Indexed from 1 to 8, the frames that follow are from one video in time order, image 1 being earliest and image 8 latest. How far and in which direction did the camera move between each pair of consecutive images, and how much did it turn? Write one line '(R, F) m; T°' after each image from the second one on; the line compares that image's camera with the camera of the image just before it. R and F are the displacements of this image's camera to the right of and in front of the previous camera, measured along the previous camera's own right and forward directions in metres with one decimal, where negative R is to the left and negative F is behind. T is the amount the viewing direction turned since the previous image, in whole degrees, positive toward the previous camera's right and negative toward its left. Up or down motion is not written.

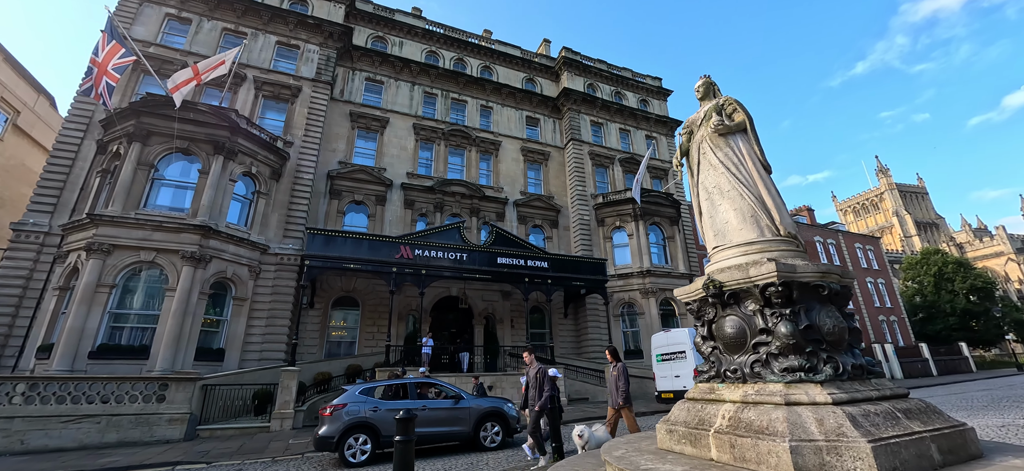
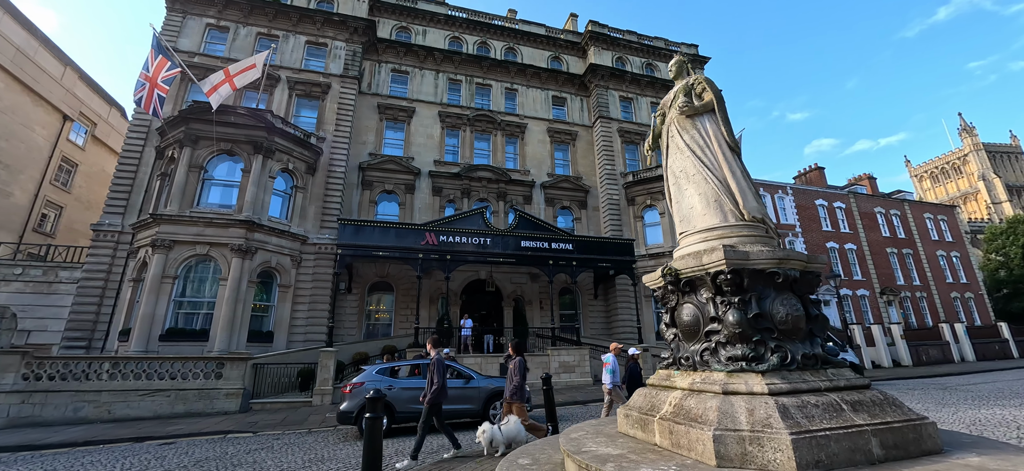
(+0.9, -0.1) m; -6°
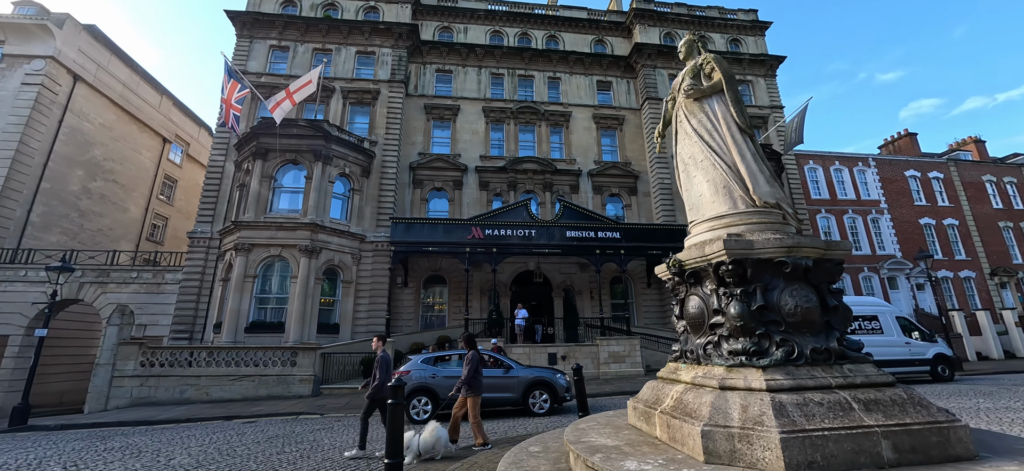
(+0.5, -0.1) m; -8°
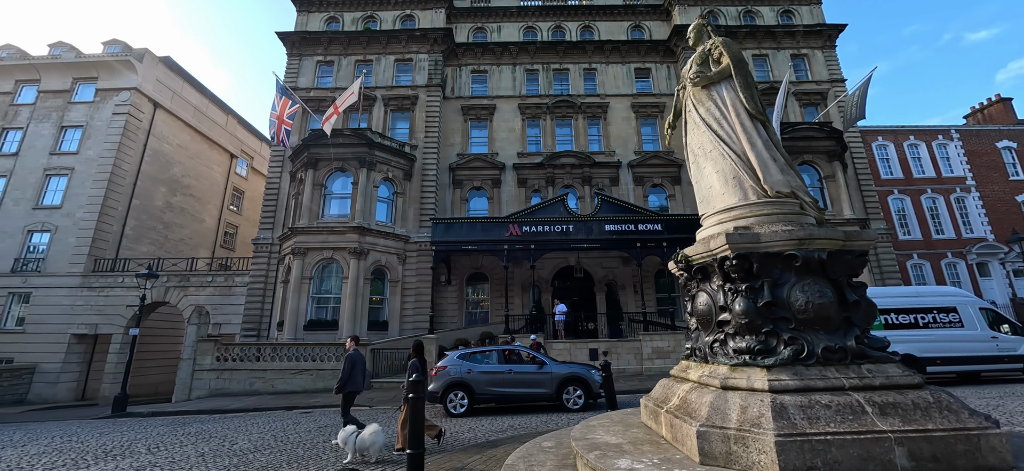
(+0.4, 0.0) m; -7°
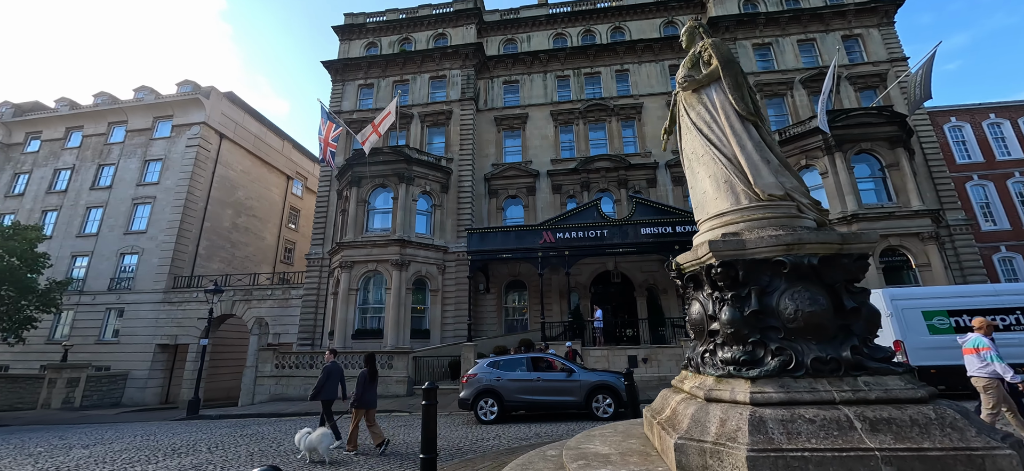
(+0.5, -0.1) m; -7°
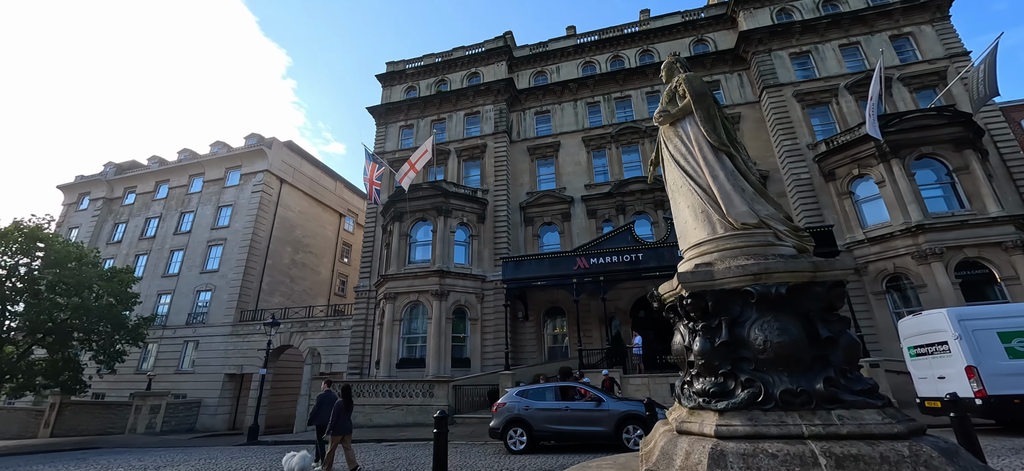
(+0.6, -0.2) m; -7°
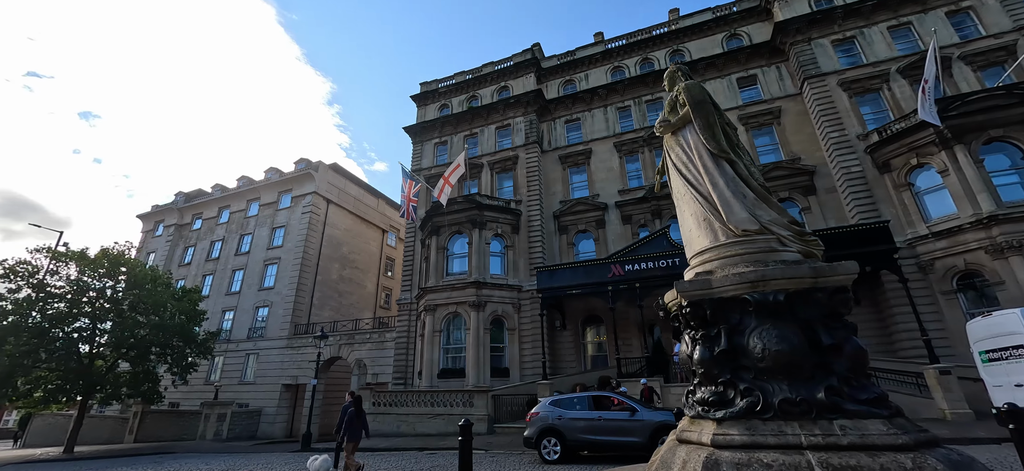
(+0.3, -0.2) m; -6°
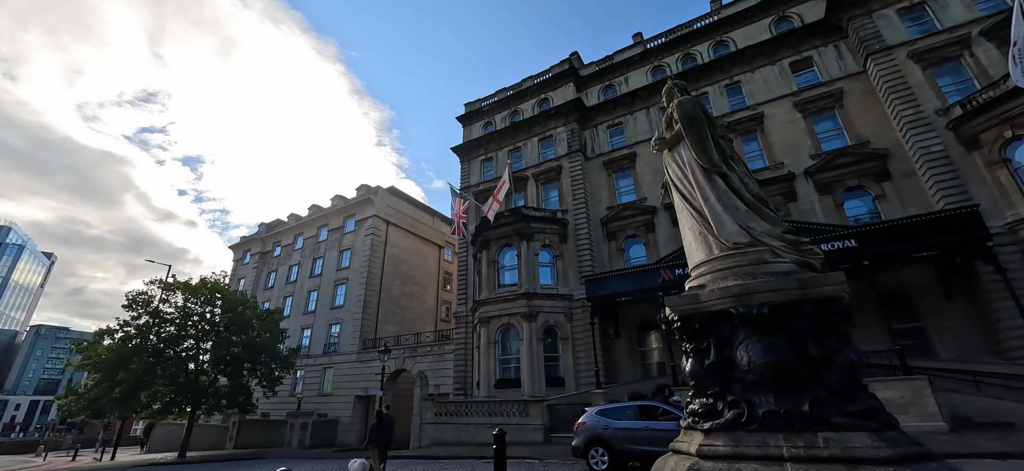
(+0.5, -0.3) m; -8°
